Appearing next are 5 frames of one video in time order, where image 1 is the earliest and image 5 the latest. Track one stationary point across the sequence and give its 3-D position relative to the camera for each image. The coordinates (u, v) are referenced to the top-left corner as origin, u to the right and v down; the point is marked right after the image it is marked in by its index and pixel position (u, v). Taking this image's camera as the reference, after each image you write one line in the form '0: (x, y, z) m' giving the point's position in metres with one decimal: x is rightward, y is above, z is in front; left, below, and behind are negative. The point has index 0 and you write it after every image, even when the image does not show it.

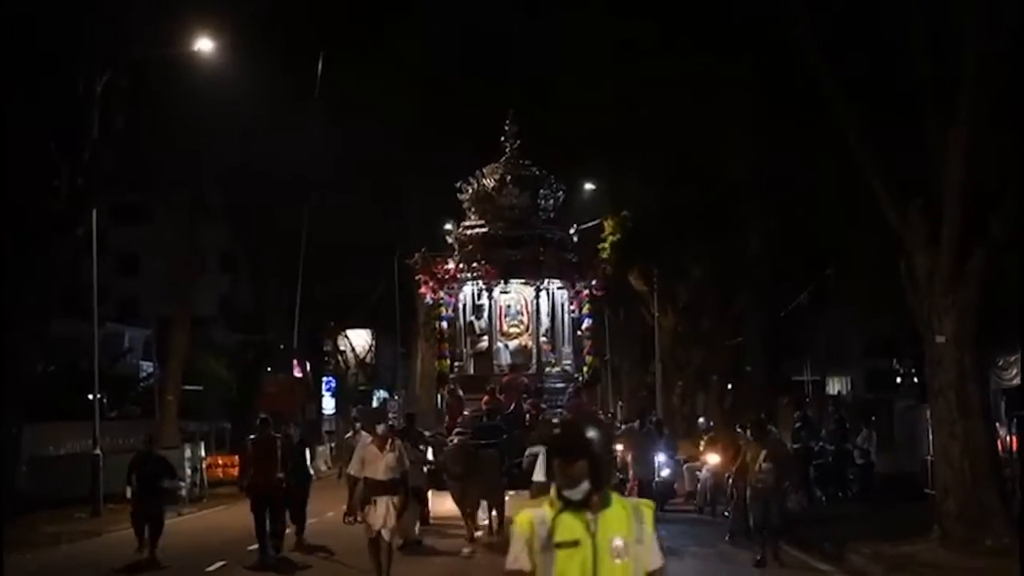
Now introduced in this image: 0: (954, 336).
0: (+6.3, -0.7, +20.0) m
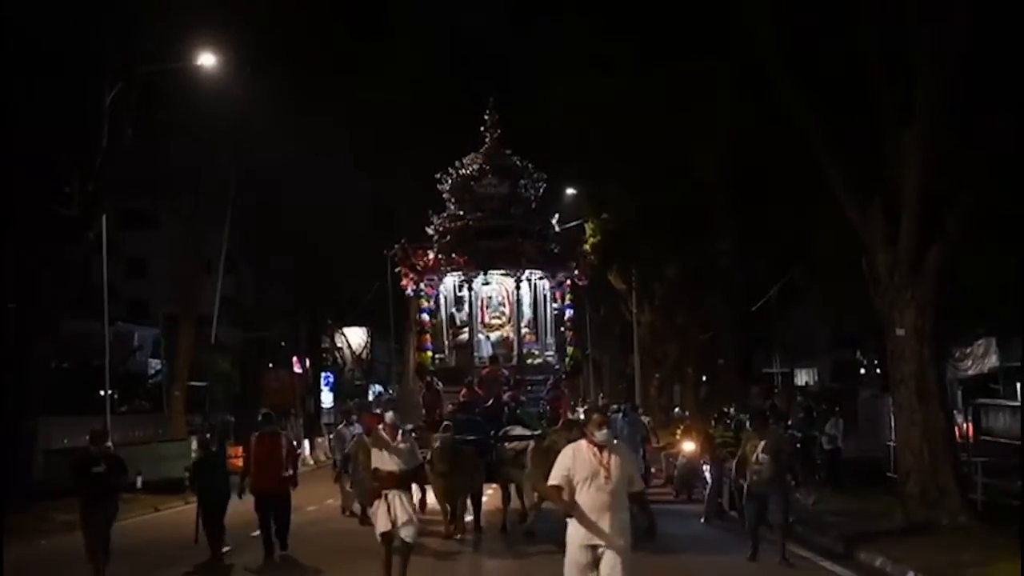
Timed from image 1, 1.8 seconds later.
0: (+6.1, -0.6, +21.0) m
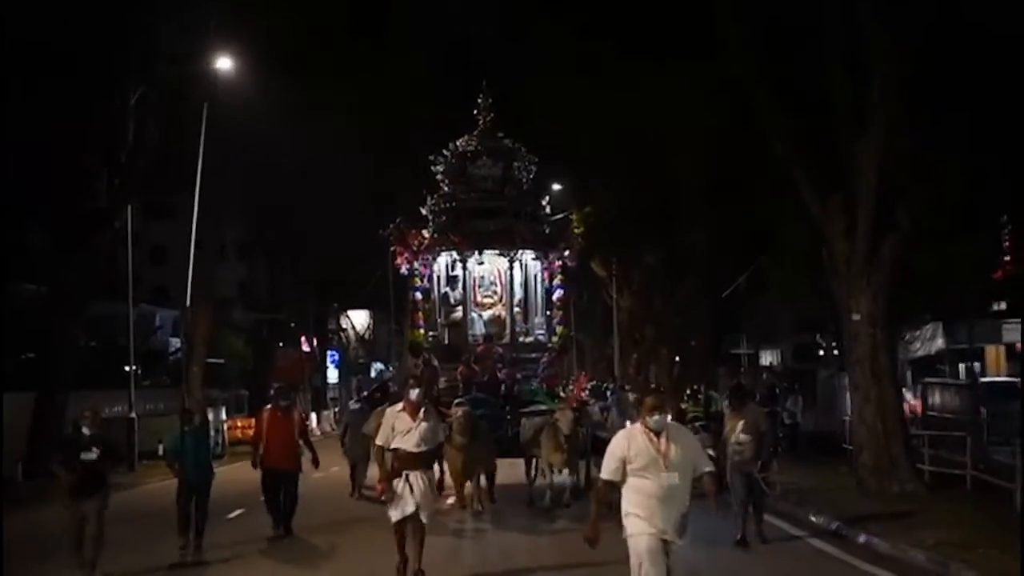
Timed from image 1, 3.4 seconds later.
0: (+5.9, -0.4, +23.1) m
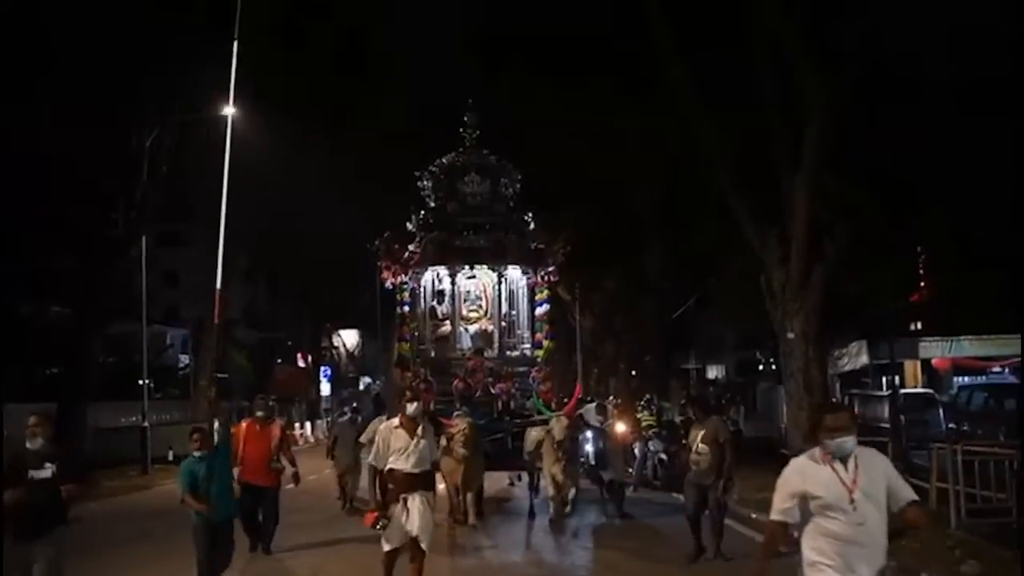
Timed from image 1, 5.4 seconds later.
0: (+5.4, -0.8, +26.0) m
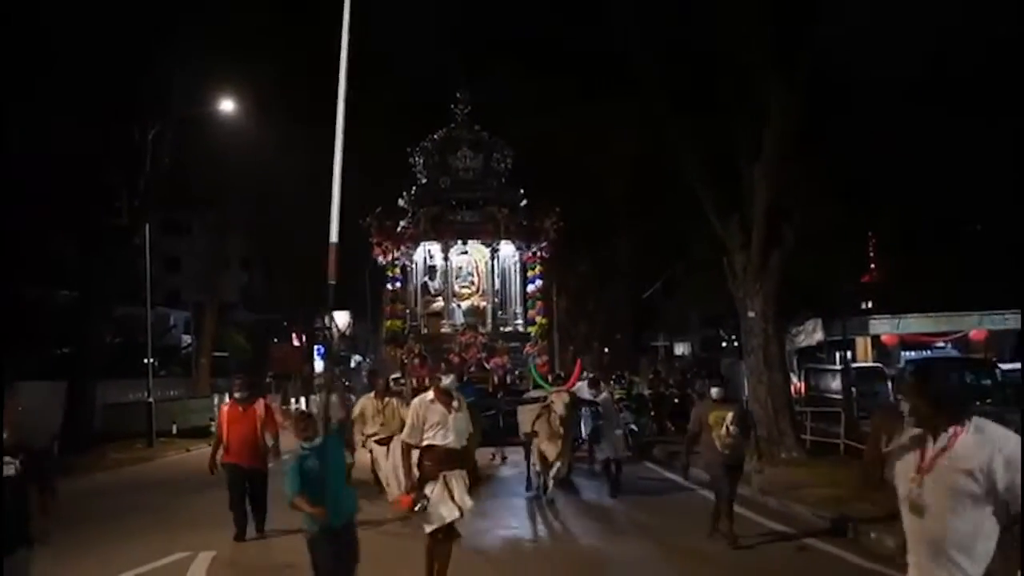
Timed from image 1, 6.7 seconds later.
0: (+5.0, -0.5, +28.0) m
